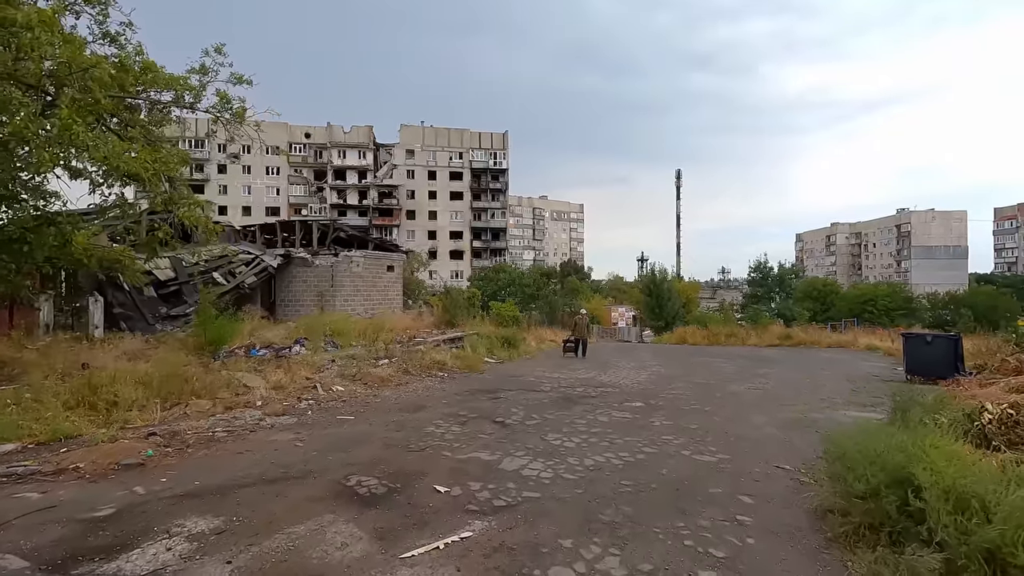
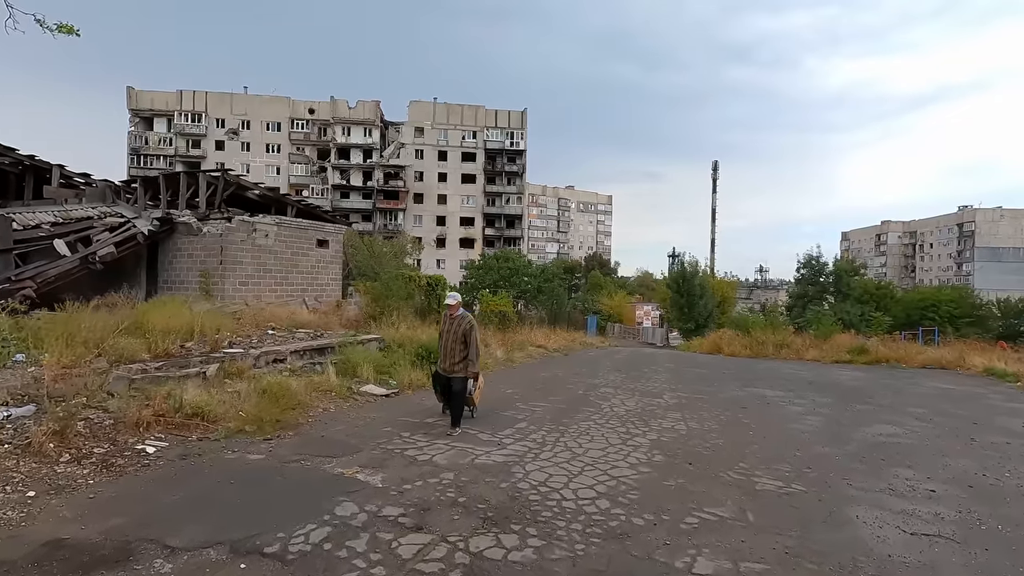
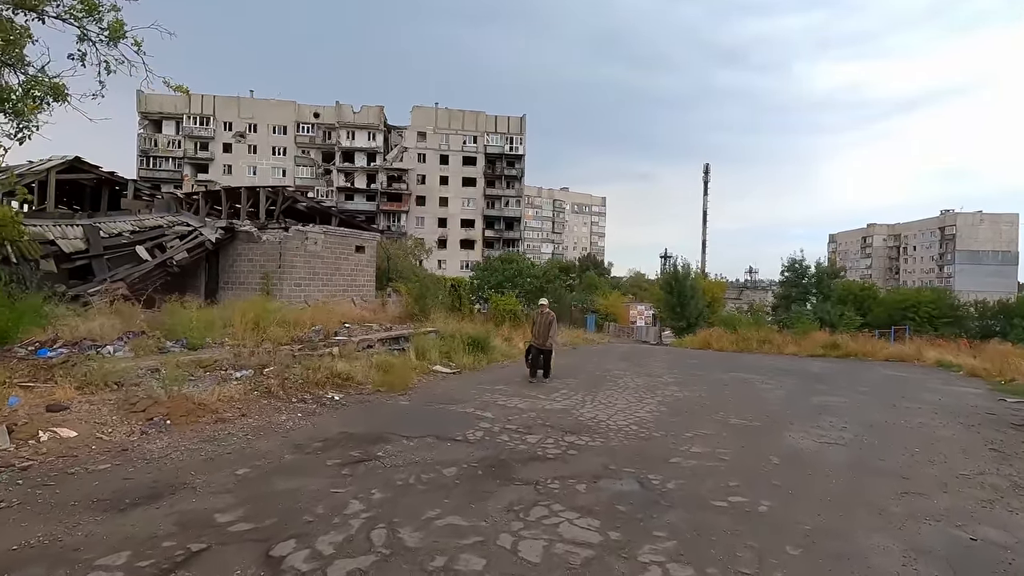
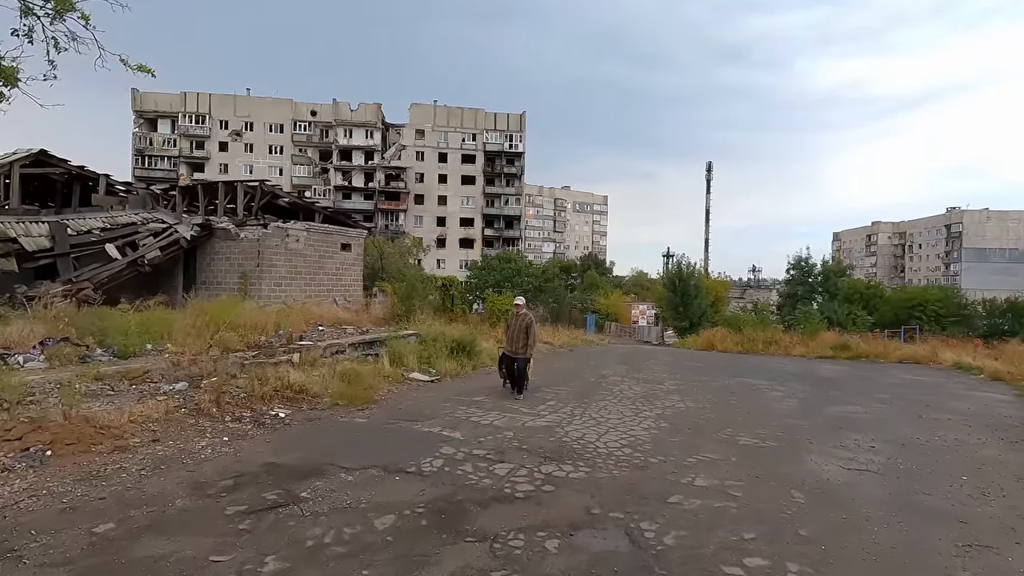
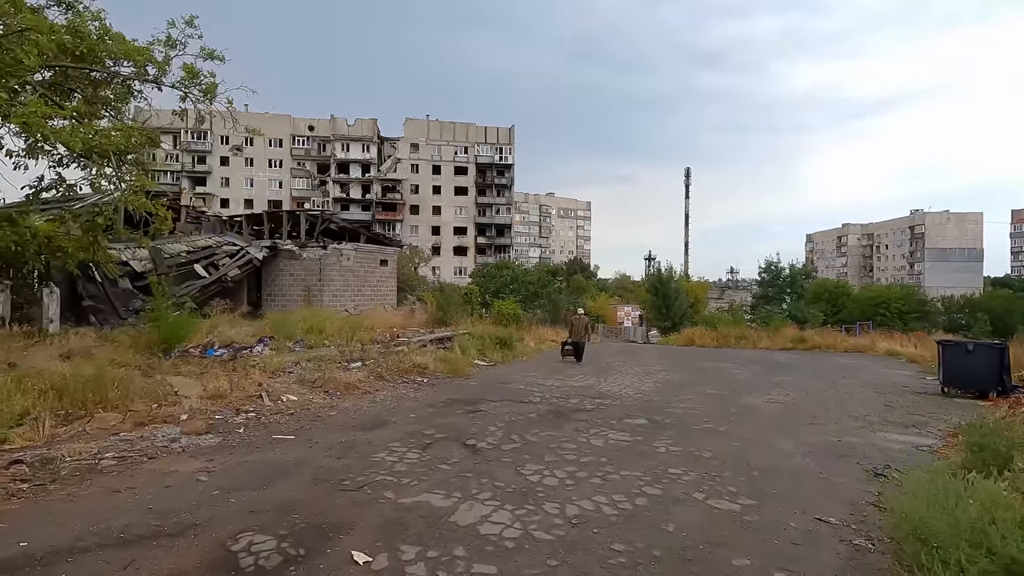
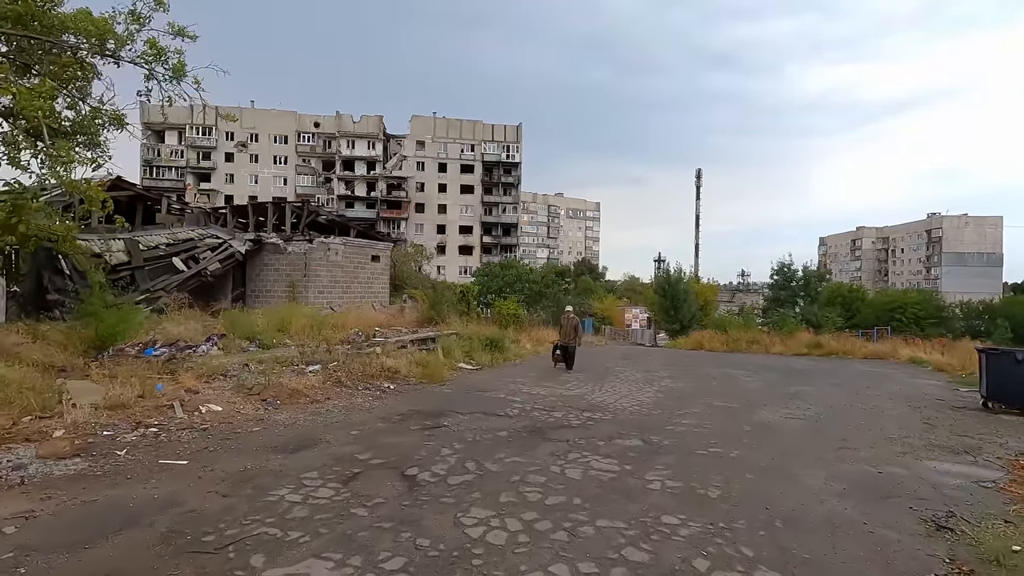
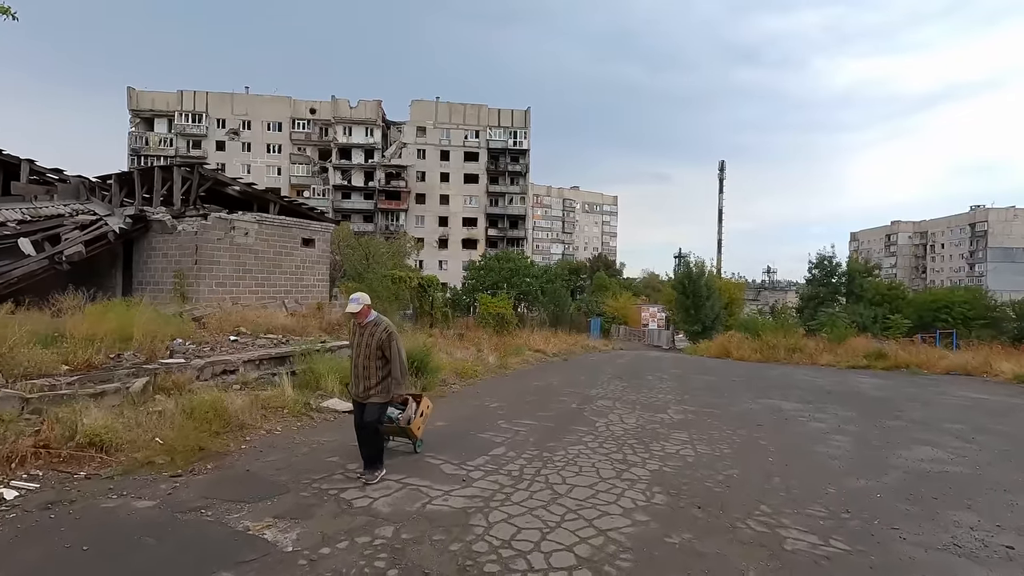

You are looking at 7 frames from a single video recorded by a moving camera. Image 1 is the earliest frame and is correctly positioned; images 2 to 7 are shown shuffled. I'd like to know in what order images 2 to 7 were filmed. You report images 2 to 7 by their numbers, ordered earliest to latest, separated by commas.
5, 6, 3, 4, 2, 7
